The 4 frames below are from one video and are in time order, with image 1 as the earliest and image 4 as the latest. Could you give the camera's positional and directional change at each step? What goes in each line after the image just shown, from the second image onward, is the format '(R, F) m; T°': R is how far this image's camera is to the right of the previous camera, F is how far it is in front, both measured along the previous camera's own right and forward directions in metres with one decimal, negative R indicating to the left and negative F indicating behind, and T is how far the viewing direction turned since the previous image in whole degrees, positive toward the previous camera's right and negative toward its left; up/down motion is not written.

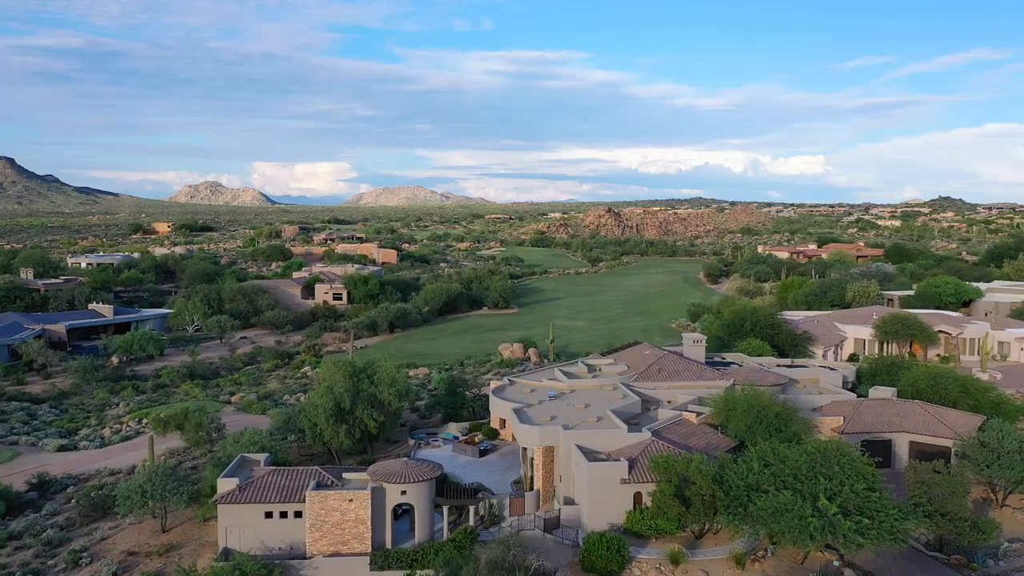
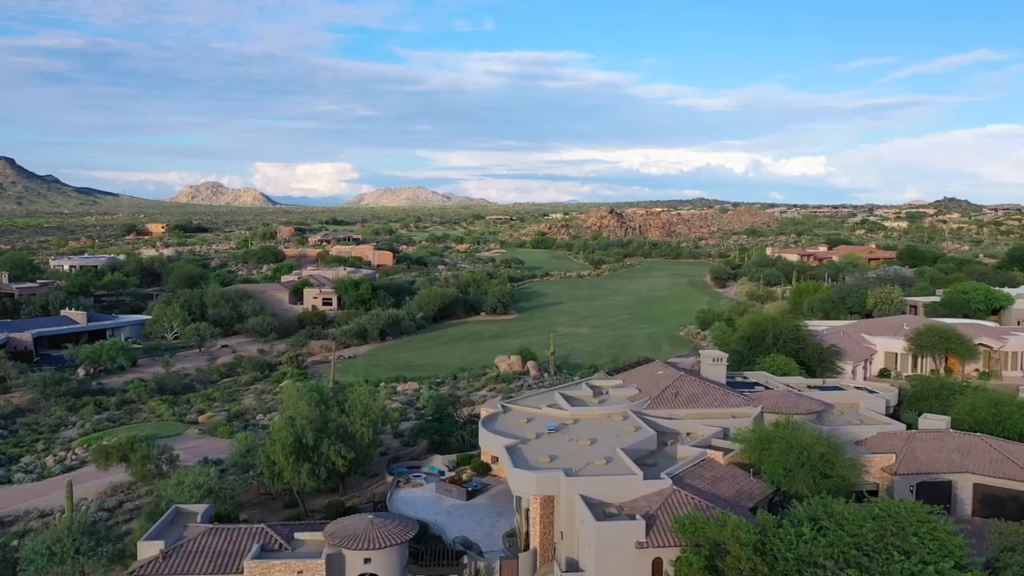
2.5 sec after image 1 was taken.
(+0.2, +3.4) m; 0°
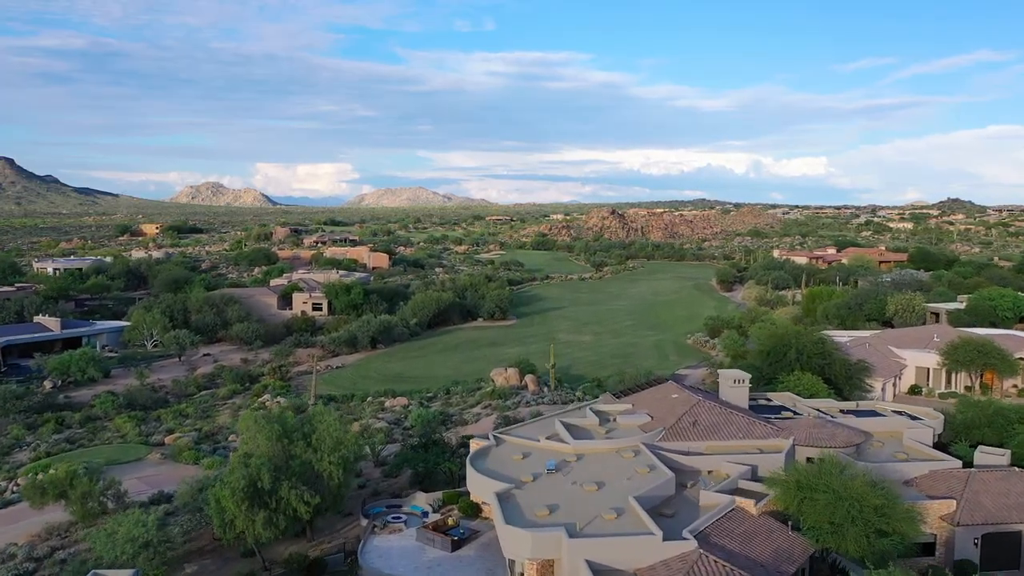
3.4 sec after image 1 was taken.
(+0.2, +2.9) m; 0°
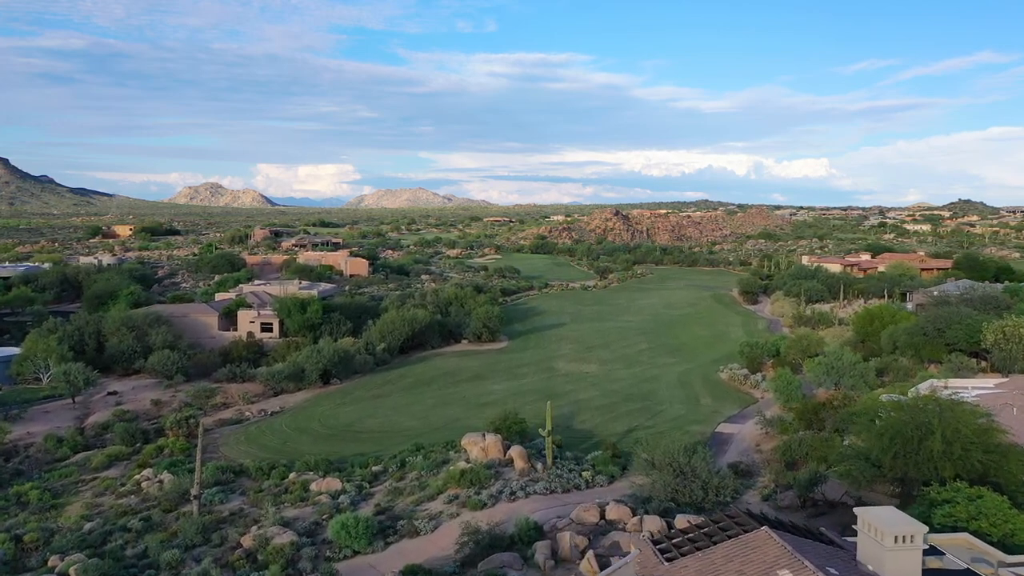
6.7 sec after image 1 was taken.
(+0.8, +10.8) m; 0°
